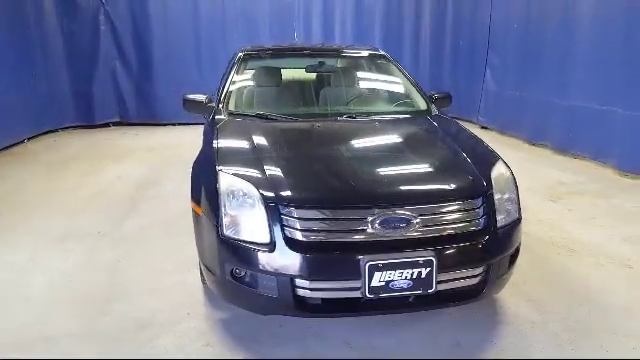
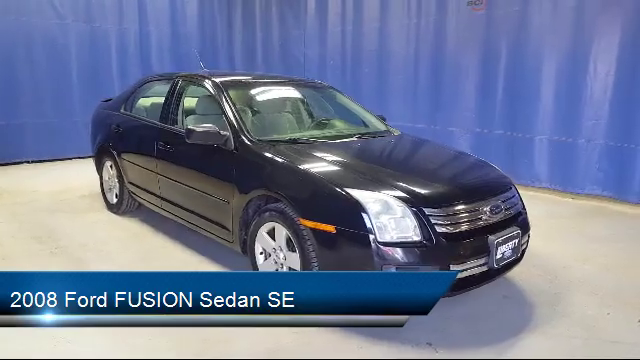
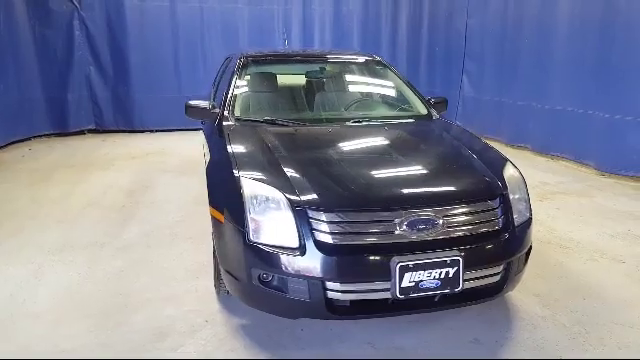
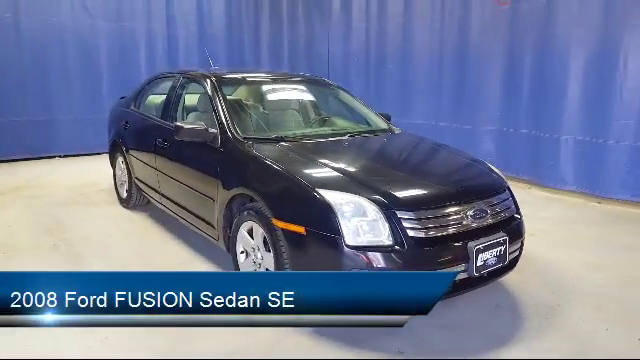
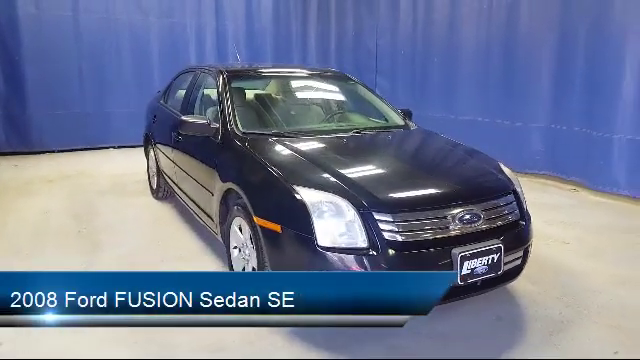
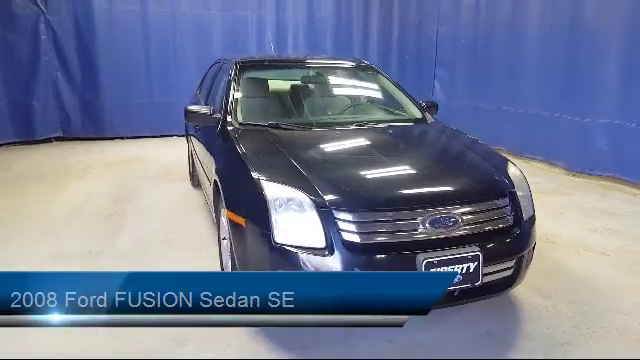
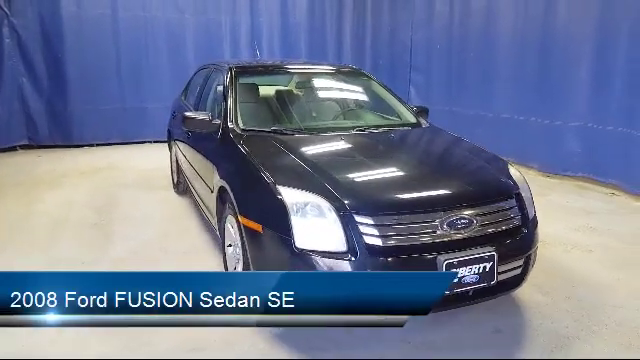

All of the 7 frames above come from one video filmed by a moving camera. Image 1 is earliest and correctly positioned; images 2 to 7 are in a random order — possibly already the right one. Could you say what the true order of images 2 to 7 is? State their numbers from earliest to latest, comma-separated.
3, 6, 7, 5, 4, 2
